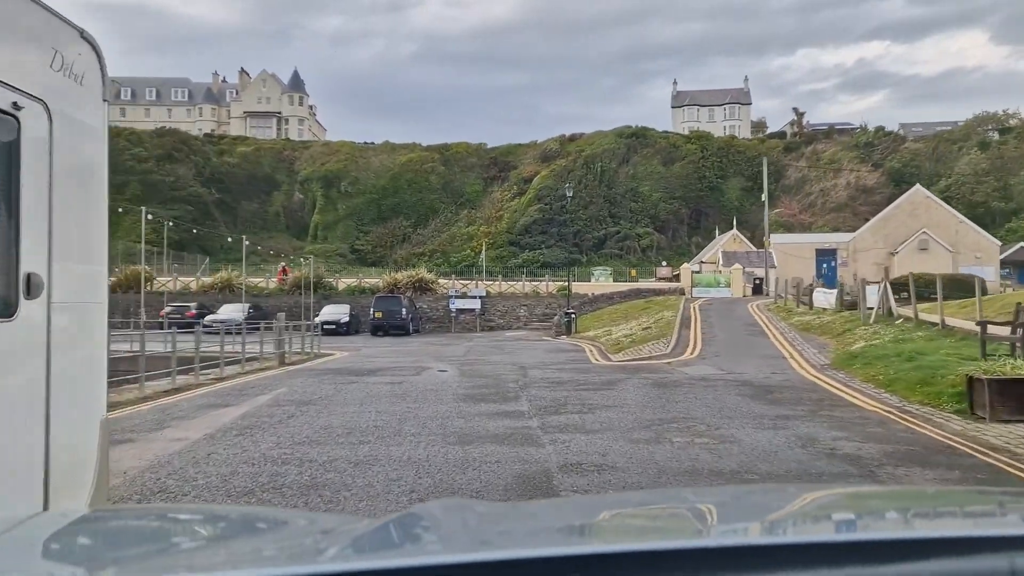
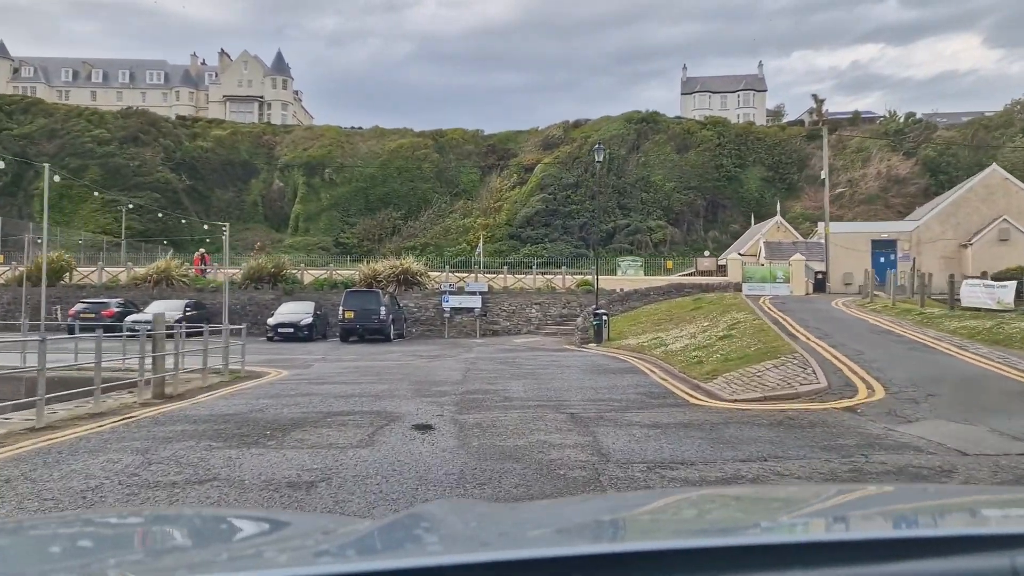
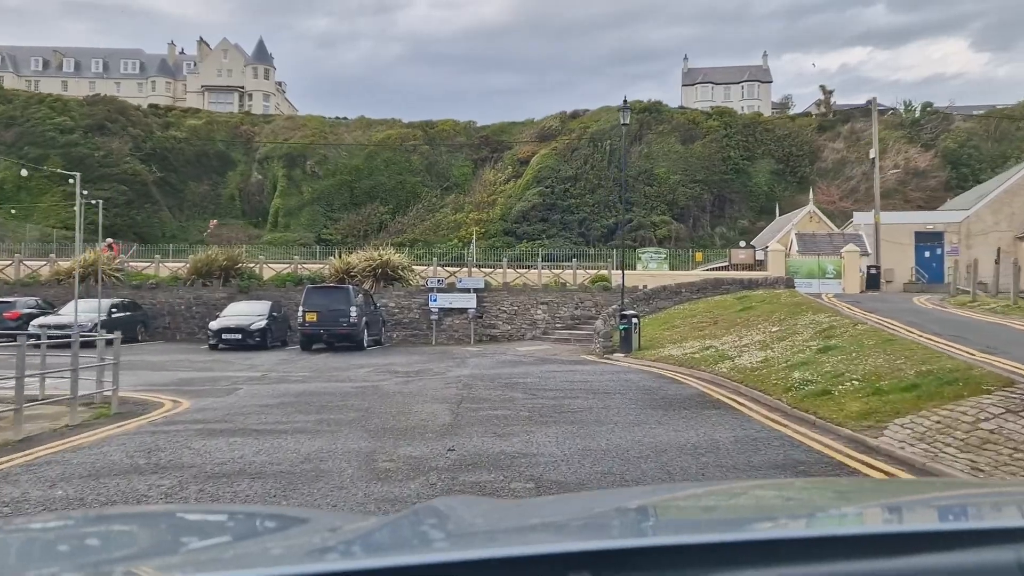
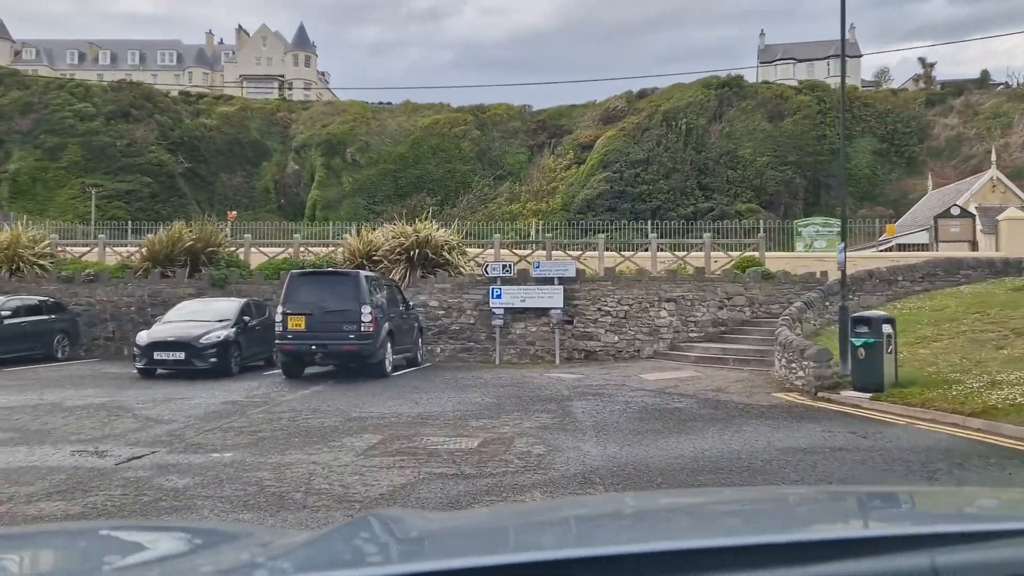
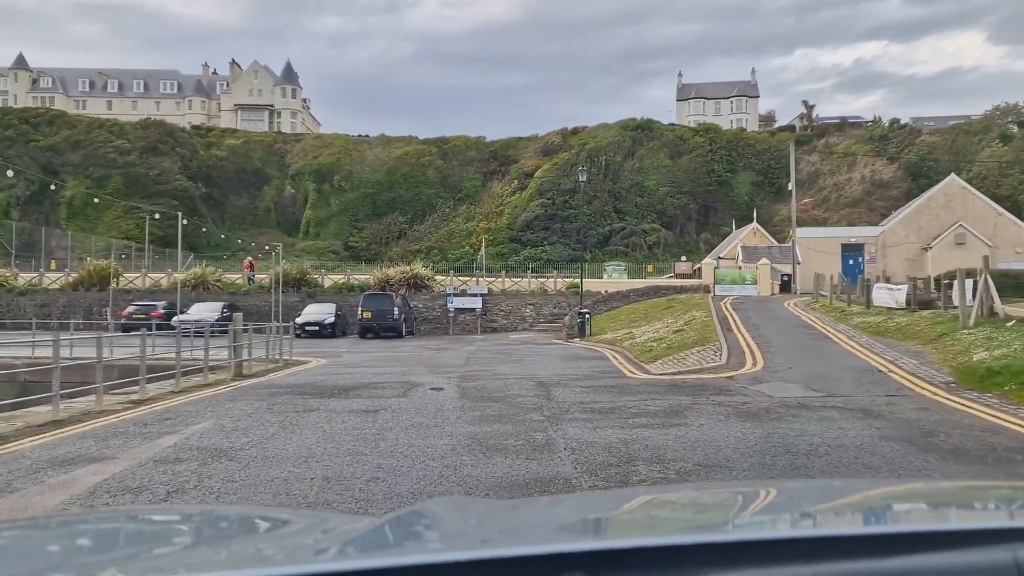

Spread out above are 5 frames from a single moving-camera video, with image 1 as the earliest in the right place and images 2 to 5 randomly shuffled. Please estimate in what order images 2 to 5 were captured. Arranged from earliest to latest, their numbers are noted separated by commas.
5, 2, 3, 4
